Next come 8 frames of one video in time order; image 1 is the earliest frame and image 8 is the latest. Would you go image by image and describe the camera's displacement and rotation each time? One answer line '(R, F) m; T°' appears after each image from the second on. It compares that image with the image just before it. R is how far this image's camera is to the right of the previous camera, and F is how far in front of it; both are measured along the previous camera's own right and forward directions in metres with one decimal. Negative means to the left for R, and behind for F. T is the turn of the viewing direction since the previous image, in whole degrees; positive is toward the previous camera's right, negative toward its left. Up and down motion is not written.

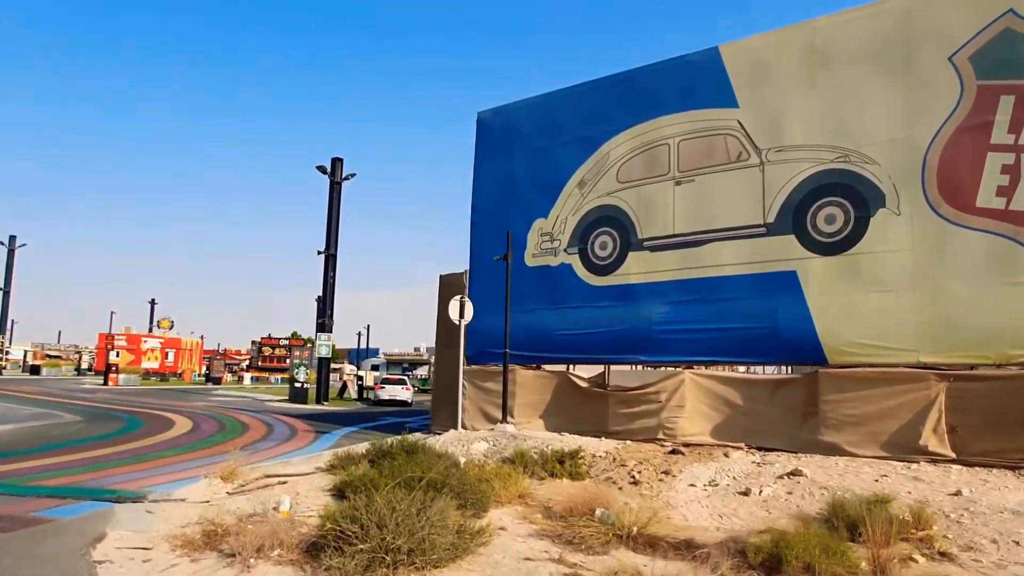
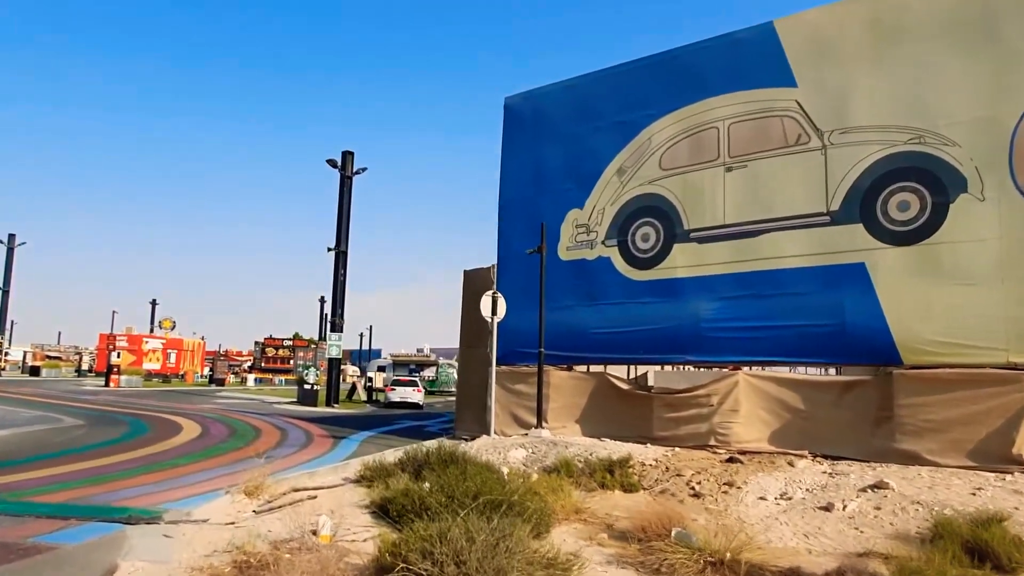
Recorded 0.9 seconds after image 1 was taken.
(-0.8, +1.1) m; 0°
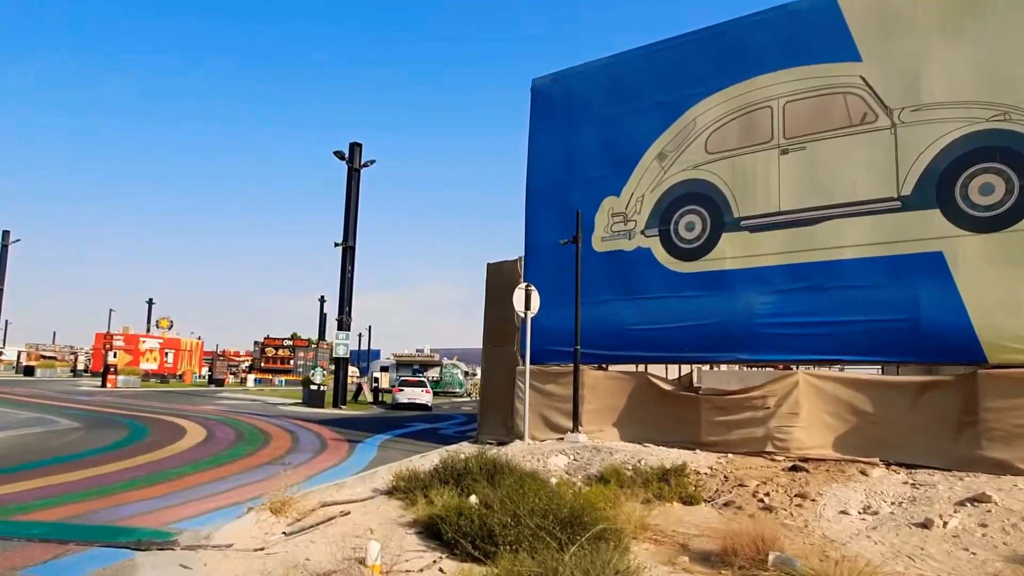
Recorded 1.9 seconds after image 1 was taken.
(-0.7, +1.1) m; 0°
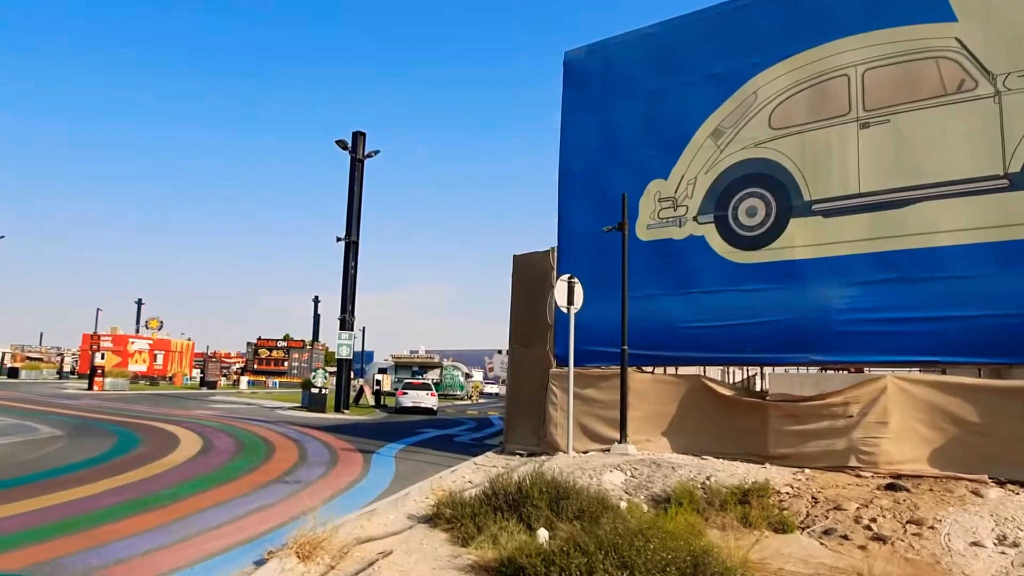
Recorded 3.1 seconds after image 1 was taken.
(-0.8, +1.6) m; +1°
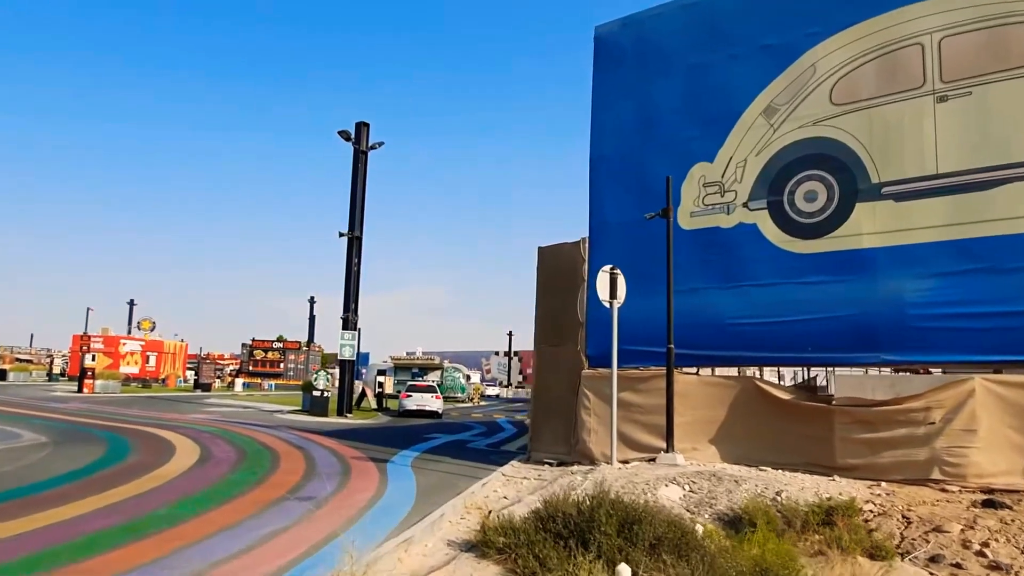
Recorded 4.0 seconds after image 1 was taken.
(-0.6, +1.2) m; +1°
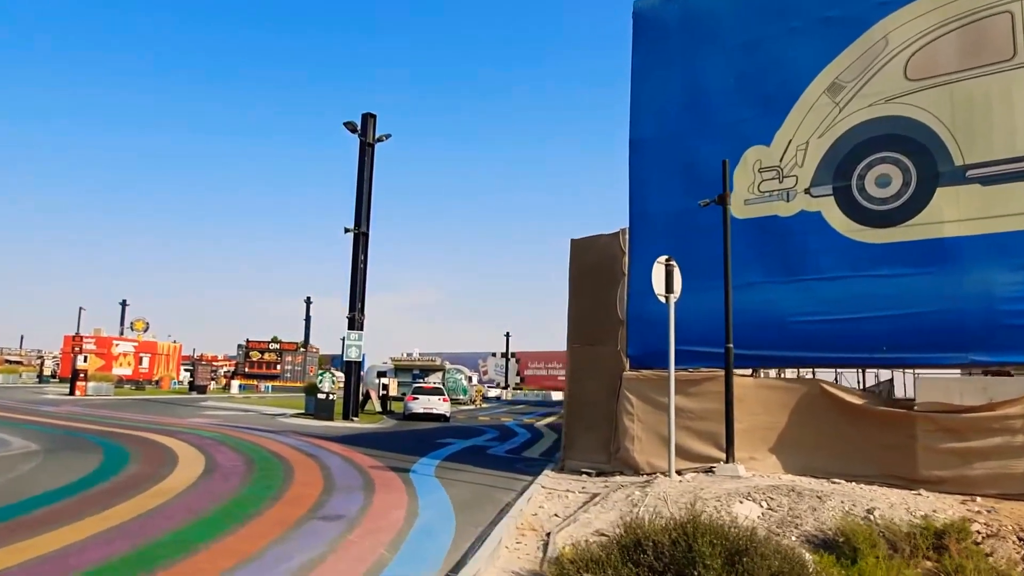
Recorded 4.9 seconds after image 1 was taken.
(-0.7, +1.1) m; +1°
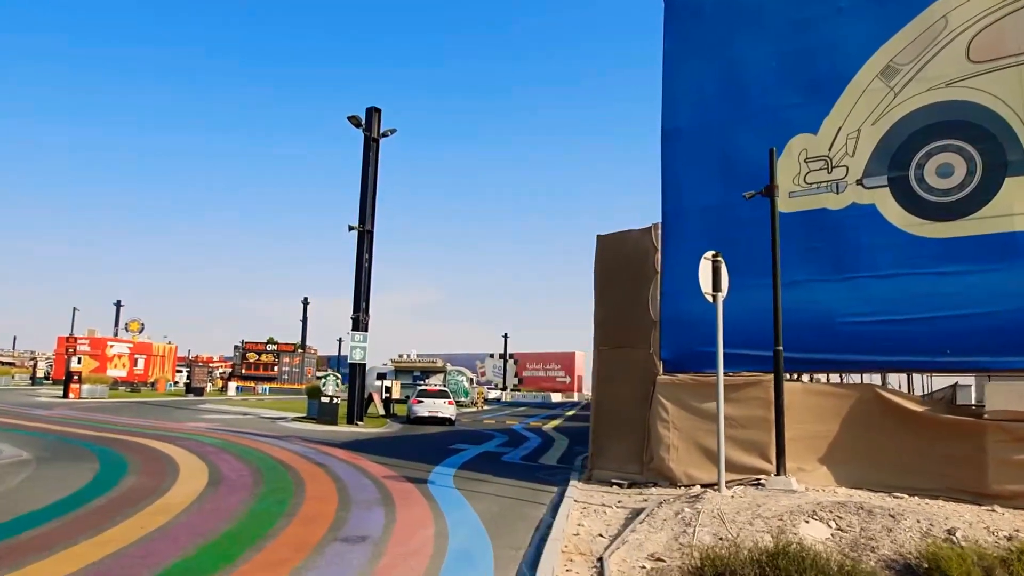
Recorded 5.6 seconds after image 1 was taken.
(-0.5, +0.8) m; 0°
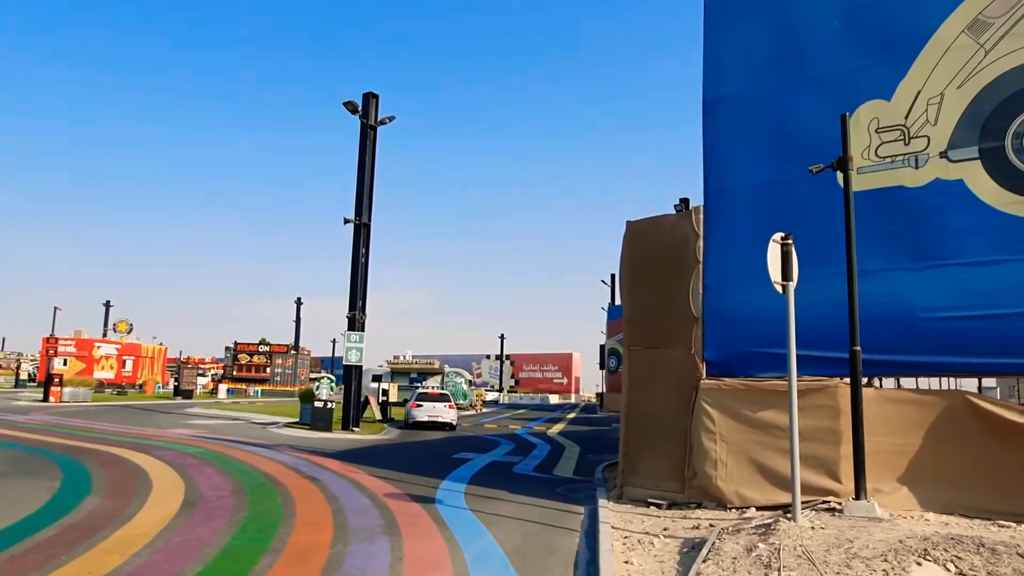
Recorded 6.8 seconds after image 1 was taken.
(-0.4, +1.5) m; 0°
